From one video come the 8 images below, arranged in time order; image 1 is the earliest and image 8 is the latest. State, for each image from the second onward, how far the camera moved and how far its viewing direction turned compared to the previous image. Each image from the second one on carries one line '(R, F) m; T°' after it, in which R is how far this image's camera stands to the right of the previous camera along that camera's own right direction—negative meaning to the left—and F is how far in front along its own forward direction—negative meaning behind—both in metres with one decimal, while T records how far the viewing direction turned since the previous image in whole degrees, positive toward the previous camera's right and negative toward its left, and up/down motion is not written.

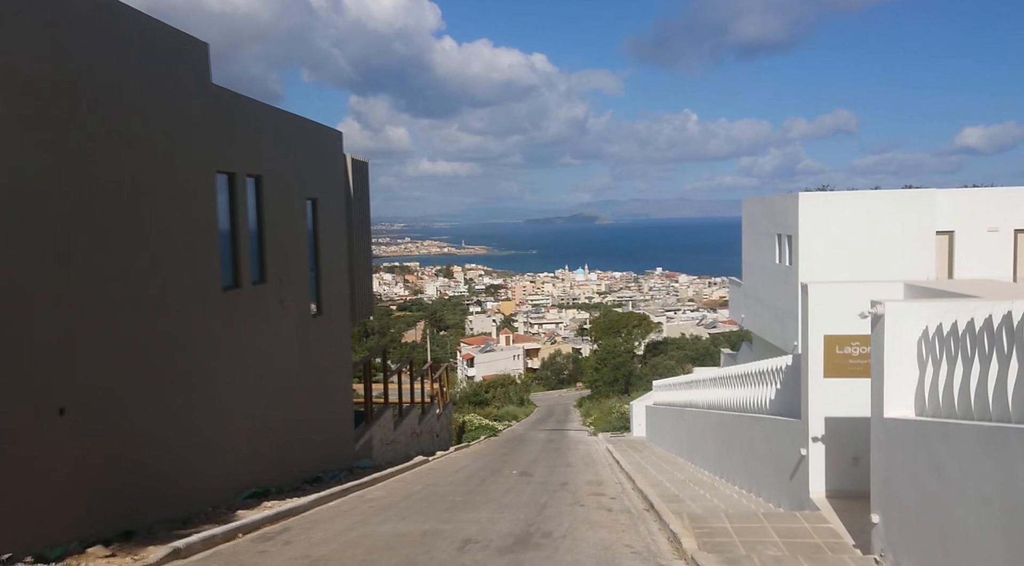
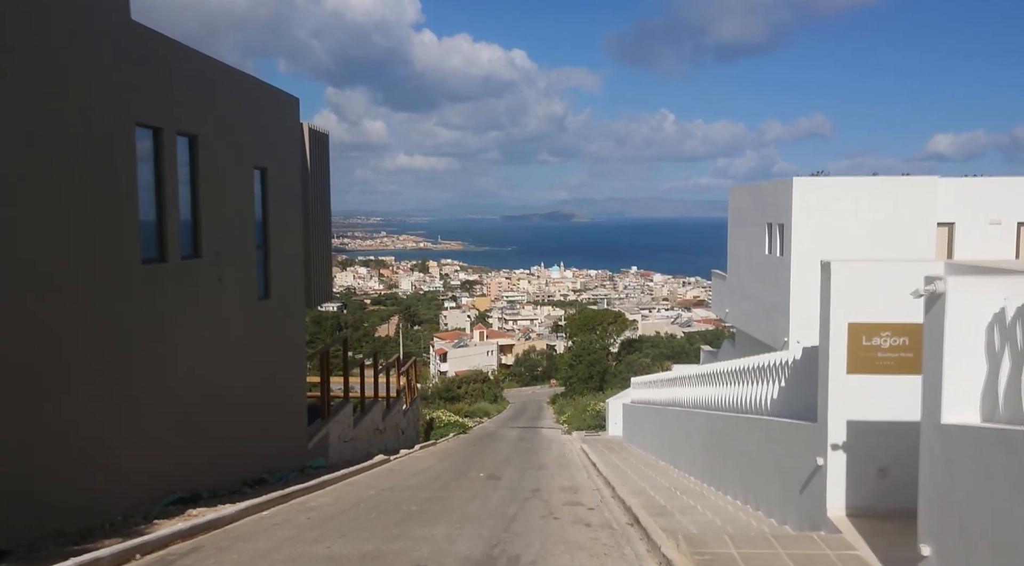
(+0.1, +1.2) m; +2°
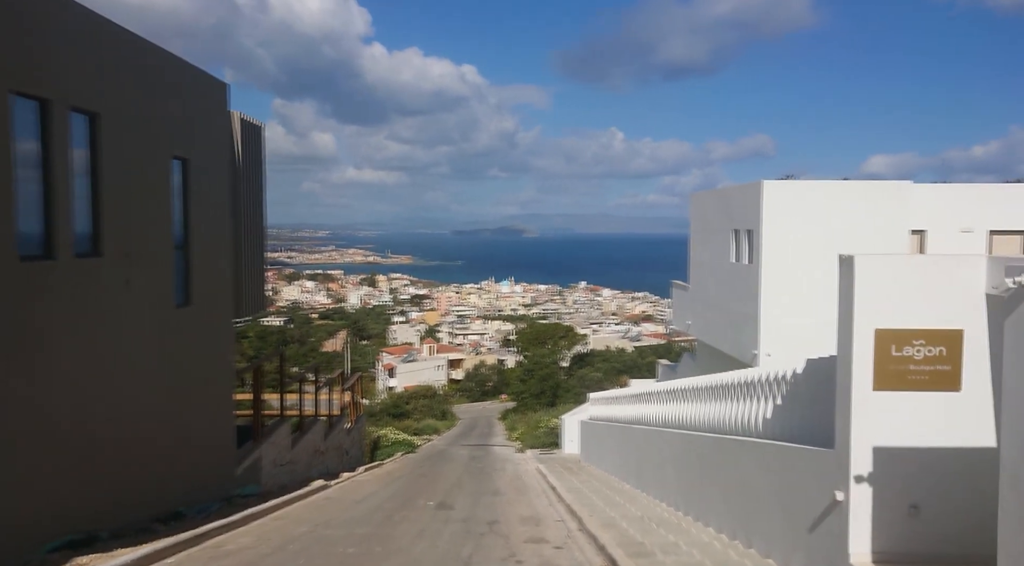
(-0.1, +1.1) m; +4°
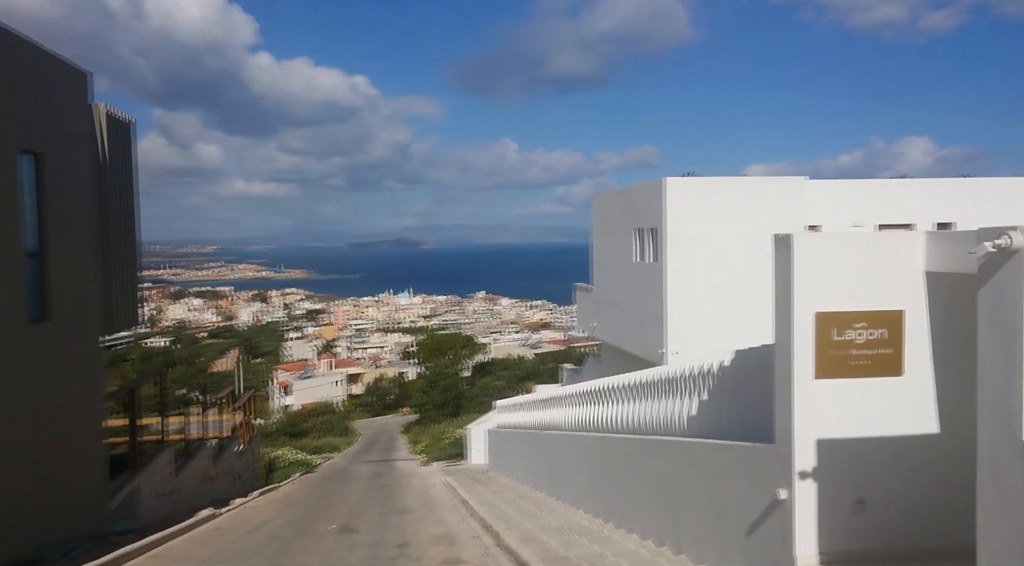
(-0.1, +0.6) m; +7°
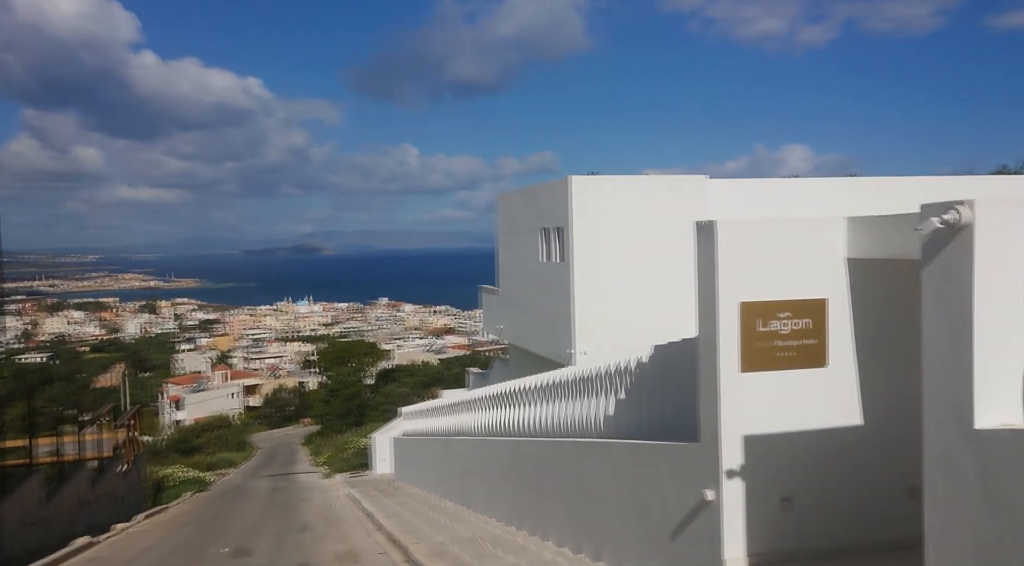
(0.0, +0.4) m; +7°
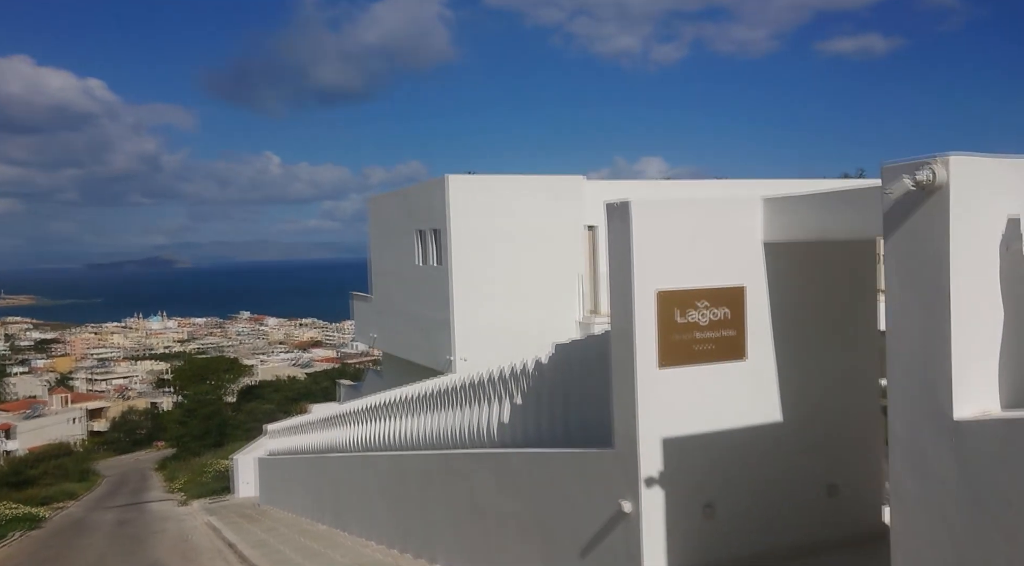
(-0.1, +0.6) m; +9°
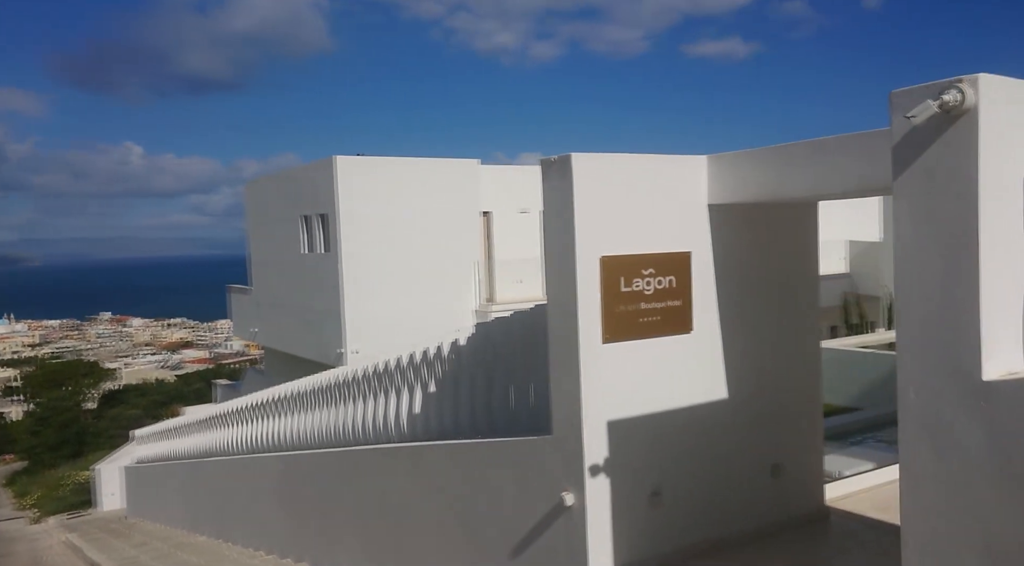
(-0.2, +0.5) m; +9°
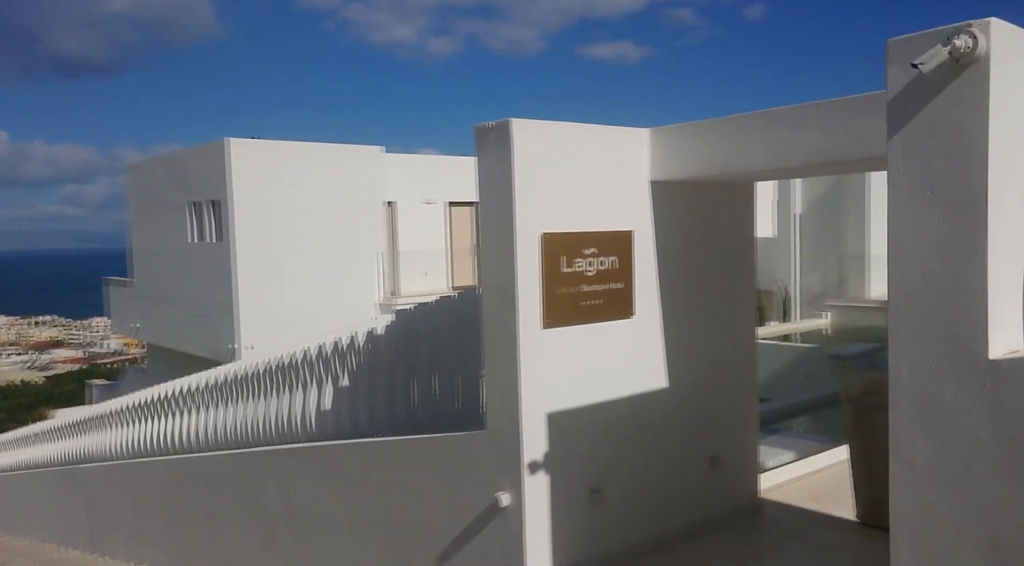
(-0.1, +0.3) m; +7°
